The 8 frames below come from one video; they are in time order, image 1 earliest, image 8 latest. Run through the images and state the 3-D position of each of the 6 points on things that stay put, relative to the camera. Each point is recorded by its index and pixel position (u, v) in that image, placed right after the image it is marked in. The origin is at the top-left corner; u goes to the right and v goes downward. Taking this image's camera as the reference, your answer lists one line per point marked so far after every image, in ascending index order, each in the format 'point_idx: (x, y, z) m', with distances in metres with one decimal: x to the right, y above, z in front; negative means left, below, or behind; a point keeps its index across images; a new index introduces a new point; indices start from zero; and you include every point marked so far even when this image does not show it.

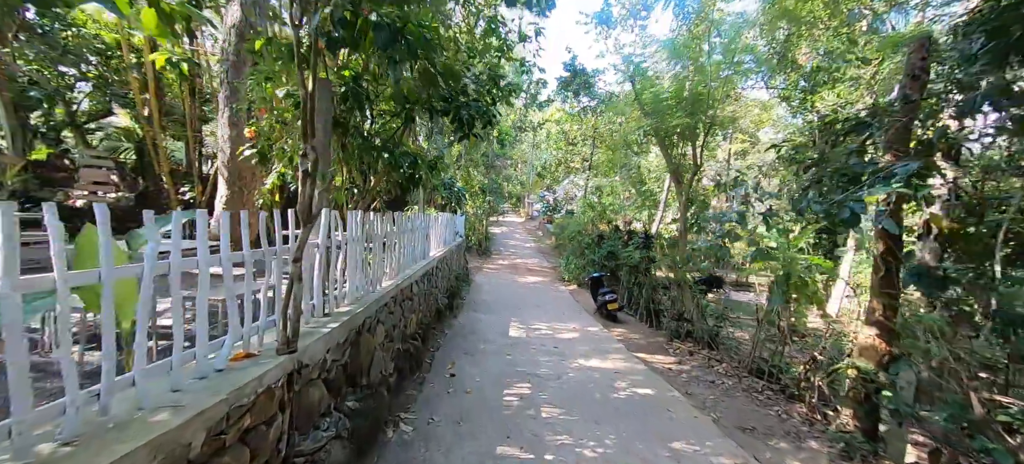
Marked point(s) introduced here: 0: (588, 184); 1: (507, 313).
0: (+3.0, +1.8, +17.3) m
1: (-0.1, -1.4, +7.5) m
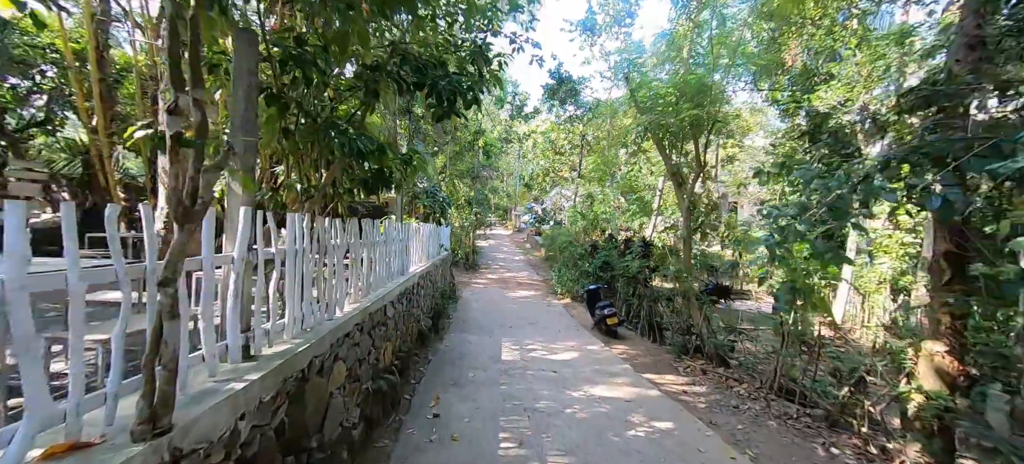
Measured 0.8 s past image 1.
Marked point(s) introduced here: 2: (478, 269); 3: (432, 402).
0: (+2.5, +1.4, +16.8) m
1: (-0.2, -1.6, +6.8) m
2: (-1.3, -1.4, +16.5) m
3: (-0.6, -1.4, +3.5) m
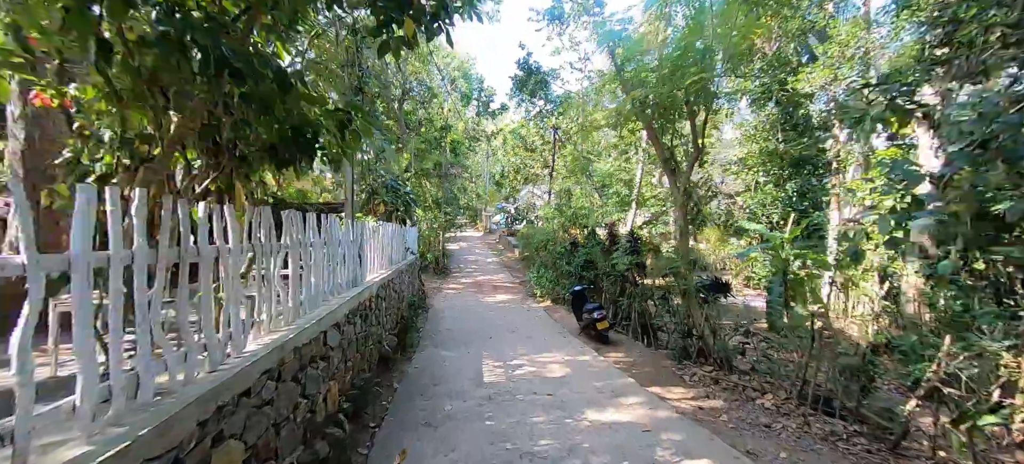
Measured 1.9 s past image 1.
0: (+1.4, +1.5, +16.1) m
1: (-0.5, -1.6, +6.0) m
2: (-2.2, -1.5, +15.6) m
3: (-0.7, -1.3, +2.6) m
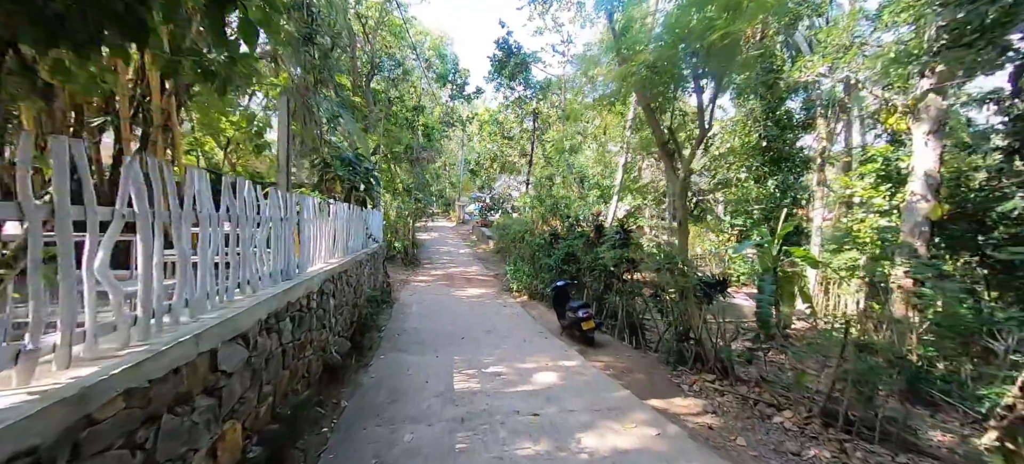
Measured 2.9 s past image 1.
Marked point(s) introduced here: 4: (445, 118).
0: (+0.6, +1.8, +15.3) m
1: (-0.8, -1.4, +5.2) m
2: (-3.1, -1.1, +14.7) m
3: (-0.8, -1.2, +1.9) m
4: (-2.8, +4.8, +18.5) m
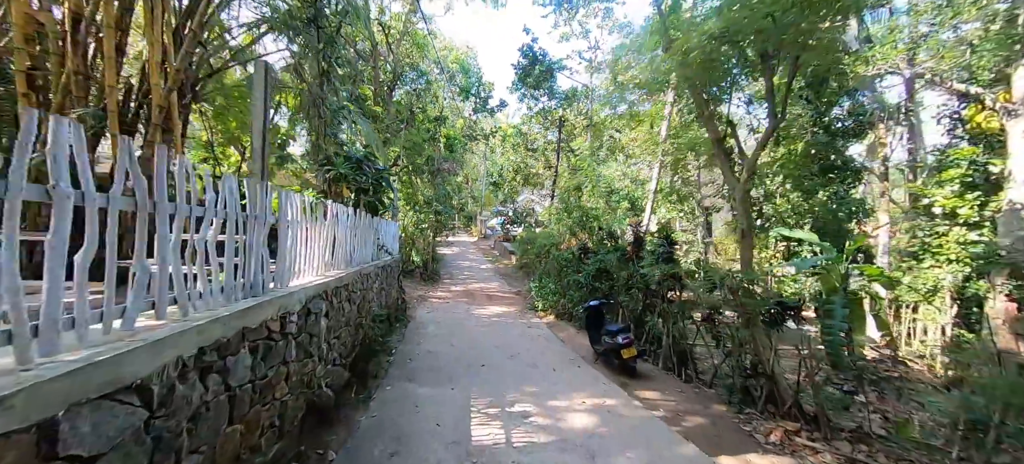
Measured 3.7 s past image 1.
0: (+1.4, +1.3, +14.6) m
1: (-0.5, -1.5, +4.5) m
2: (-2.4, -1.5, +14.0) m
3: (-0.6, -1.2, +1.1) m
4: (-1.8, +4.2, +18.1) m
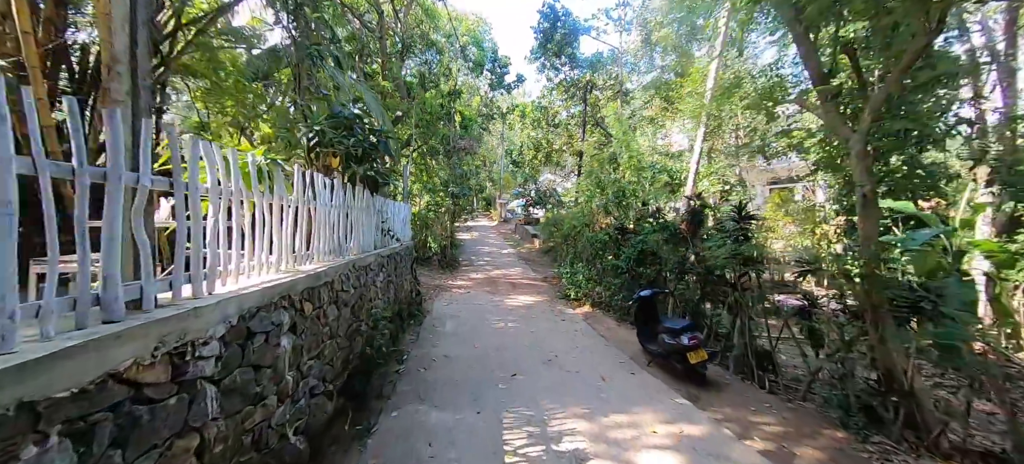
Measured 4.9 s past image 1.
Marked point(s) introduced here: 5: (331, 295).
0: (+2.1, +1.9, +13.5) m
1: (-0.2, -1.3, +3.5) m
2: (-1.6, -1.0, +13.1) m
3: (-0.5, -1.1, +0.2) m
4: (-1.1, +4.8, +16.9) m
5: (-1.1, -0.4, +2.6) m
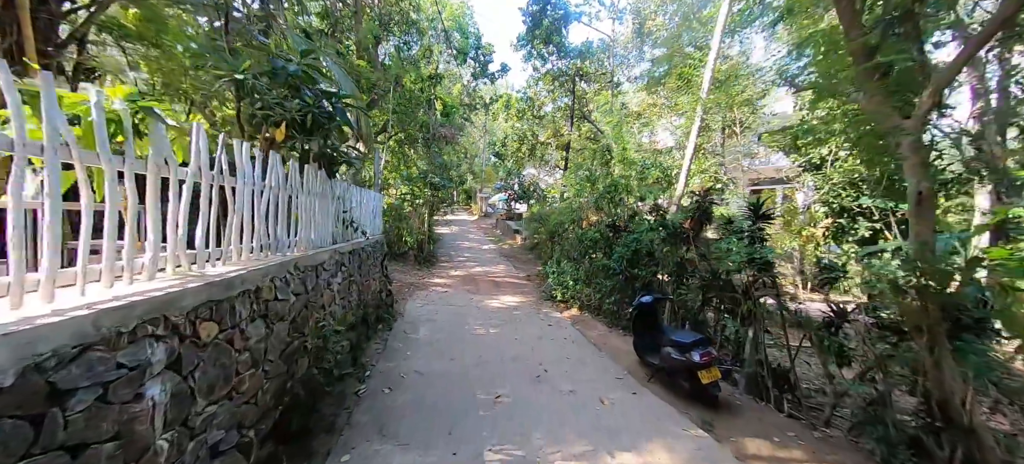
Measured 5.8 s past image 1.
0: (+1.6, +2.0, +12.9) m
1: (-0.3, -1.3, +2.9) m
2: (-2.2, -0.9, +12.4) m
3: (-0.4, -1.1, -0.5) m
4: (-1.7, +5.0, +16.2) m
5: (-1.1, -0.3, +1.9) m
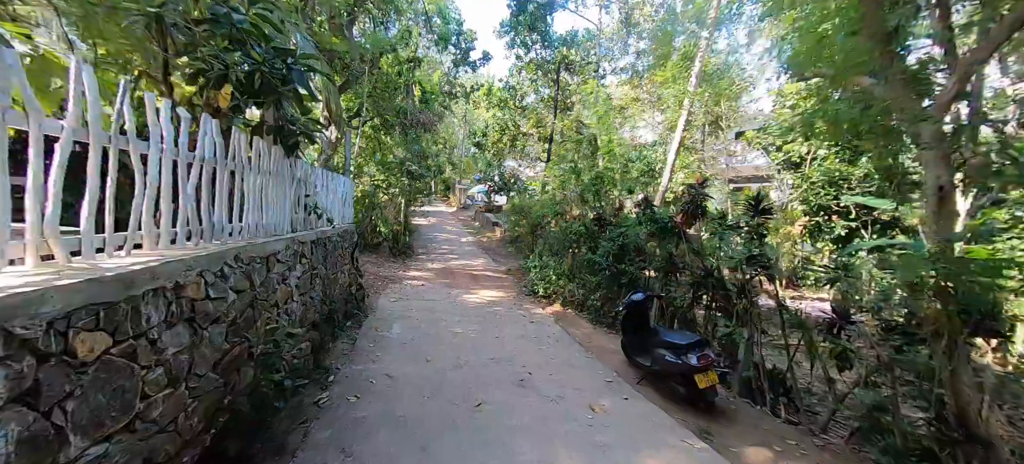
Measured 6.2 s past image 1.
0: (+1.0, +2.2, +12.6) m
1: (-0.4, -1.2, +2.5) m
2: (-2.7, -0.6, +12.0) m
3: (-0.4, -1.1, -0.8) m
4: (-2.3, +5.3, +15.7) m
5: (-1.1, -0.3, +1.5) m
